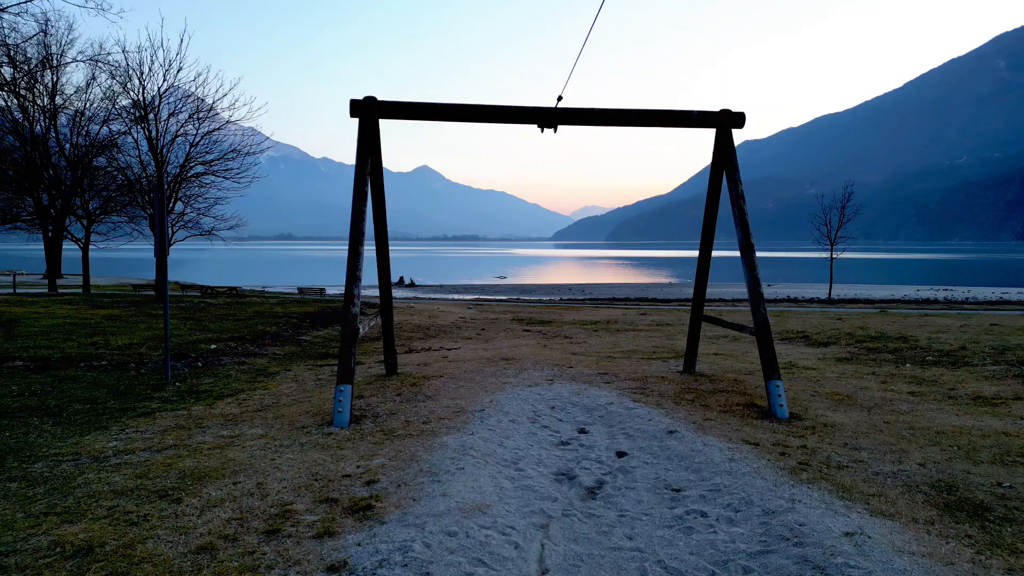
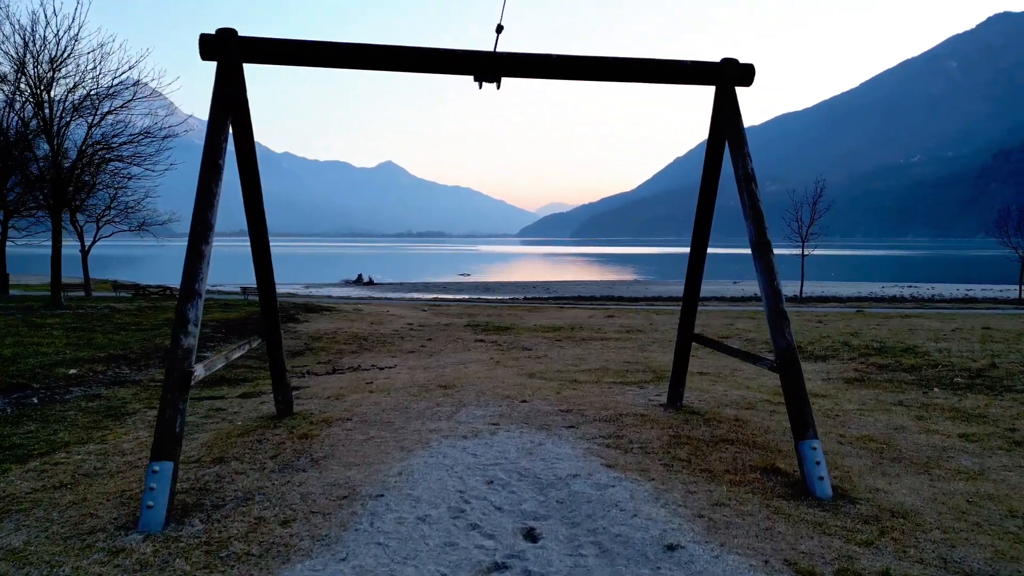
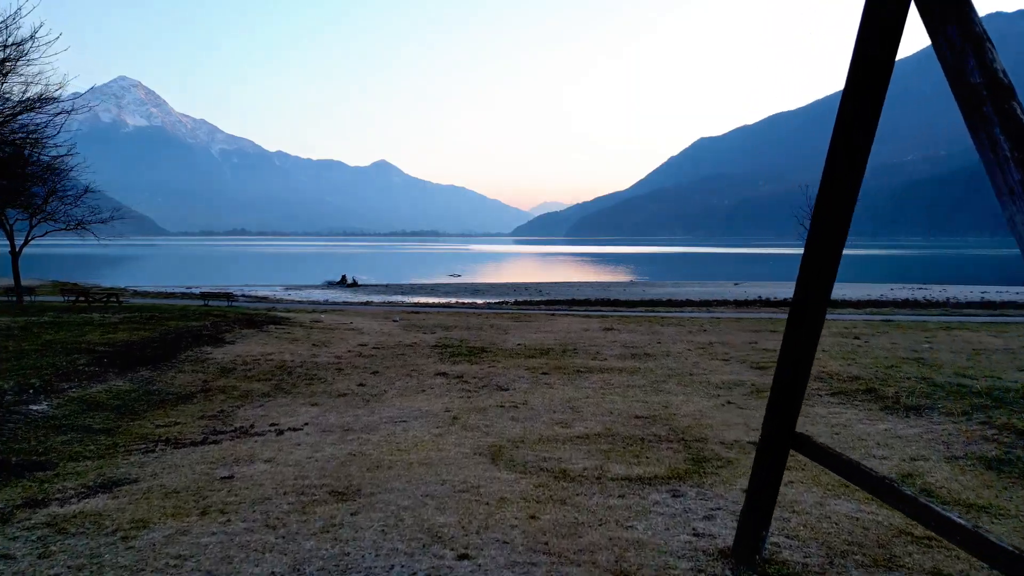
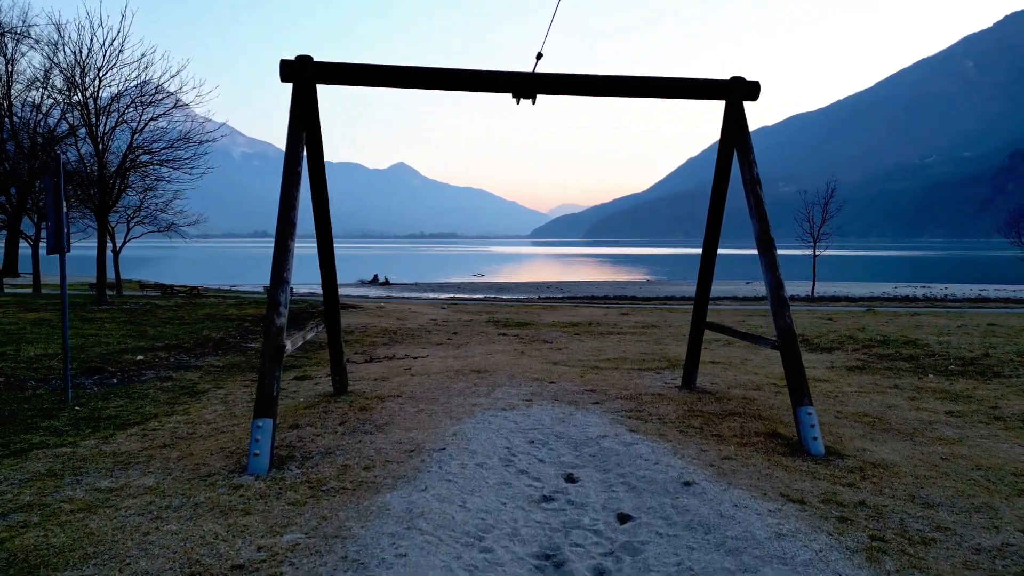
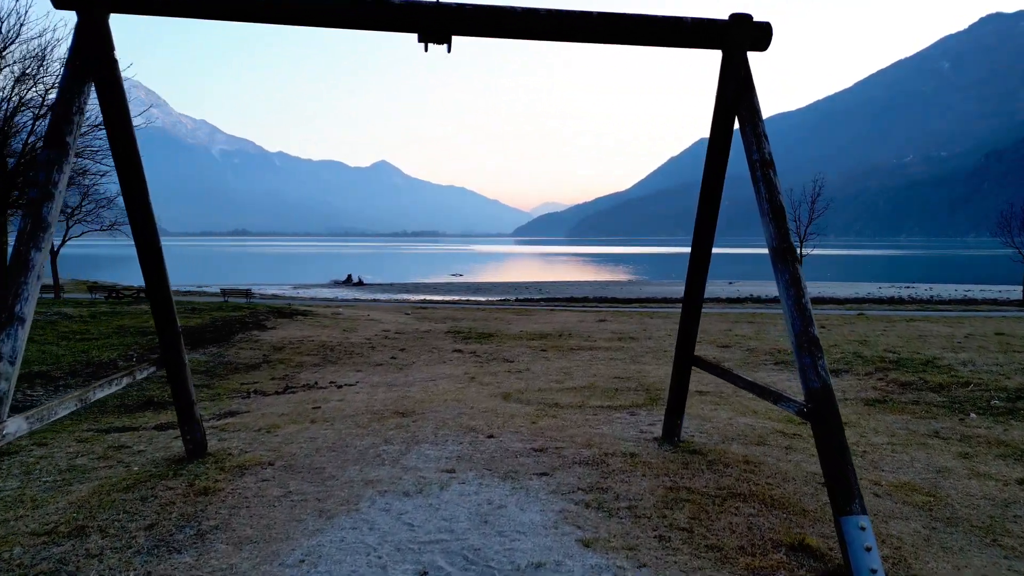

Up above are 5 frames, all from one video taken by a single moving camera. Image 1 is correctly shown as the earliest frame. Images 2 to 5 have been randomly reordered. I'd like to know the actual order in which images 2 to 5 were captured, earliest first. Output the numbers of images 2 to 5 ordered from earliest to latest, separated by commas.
4, 2, 5, 3
